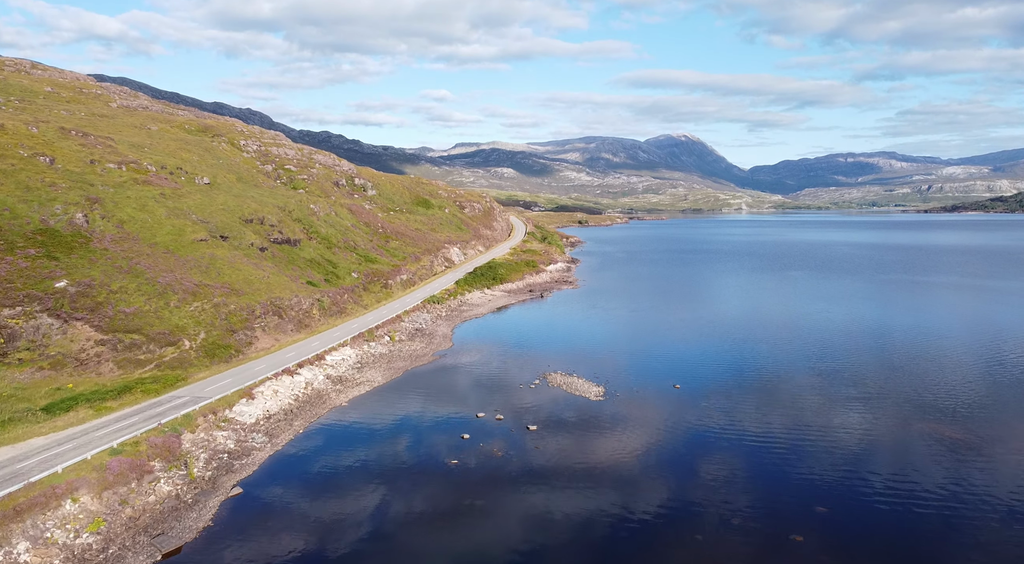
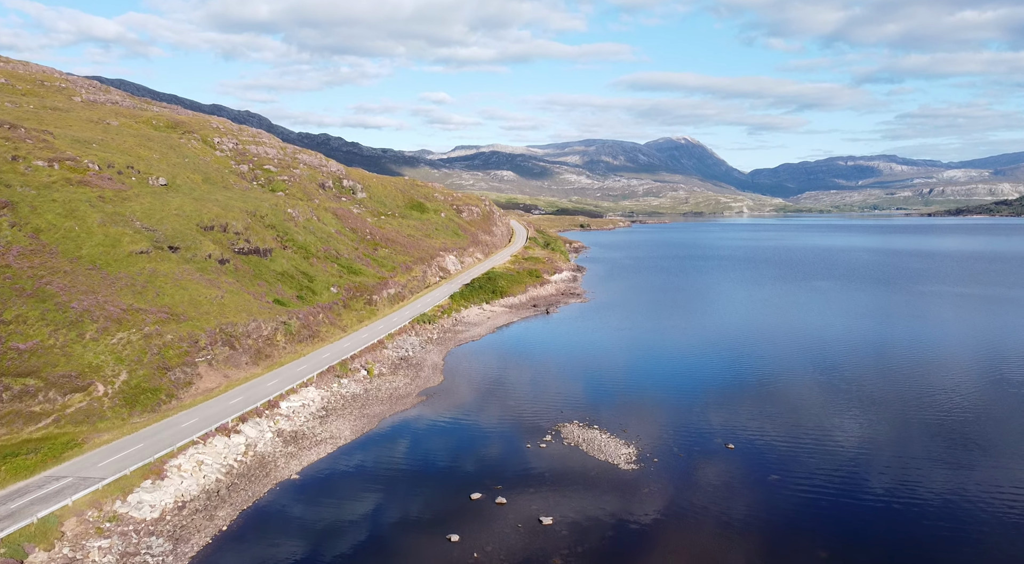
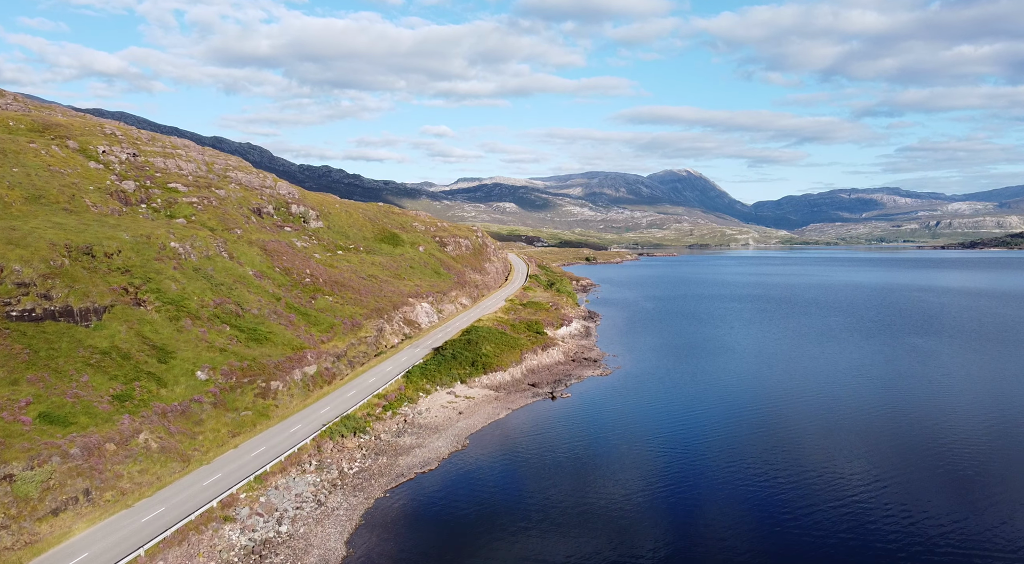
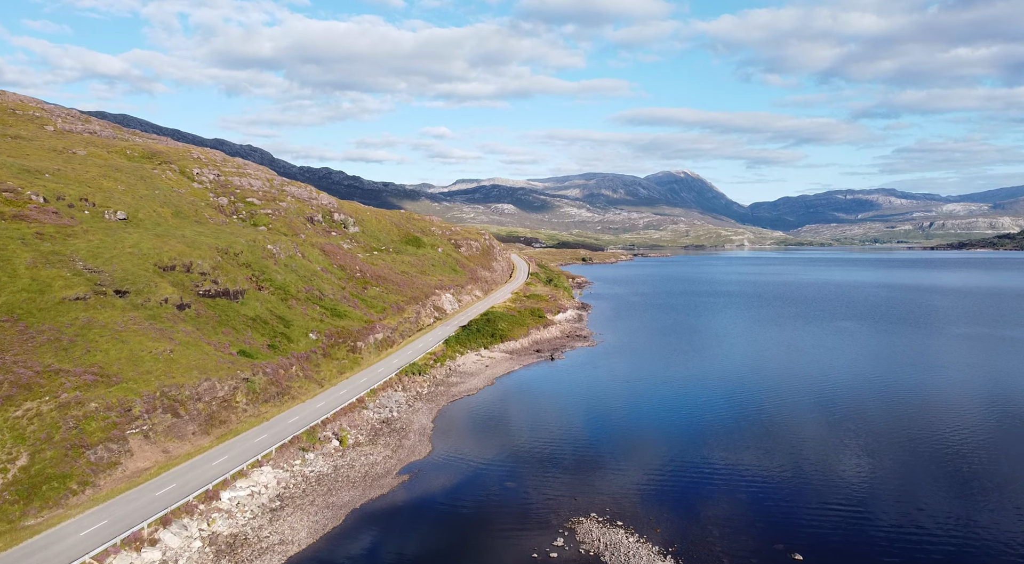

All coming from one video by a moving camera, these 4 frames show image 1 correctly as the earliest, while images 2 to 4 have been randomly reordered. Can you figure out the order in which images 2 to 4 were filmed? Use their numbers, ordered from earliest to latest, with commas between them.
2, 4, 3
